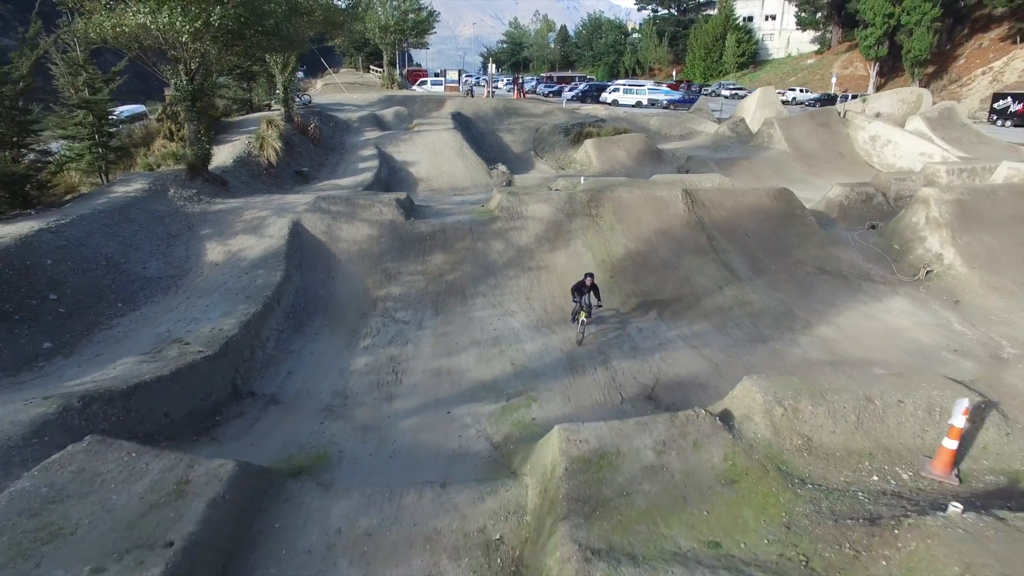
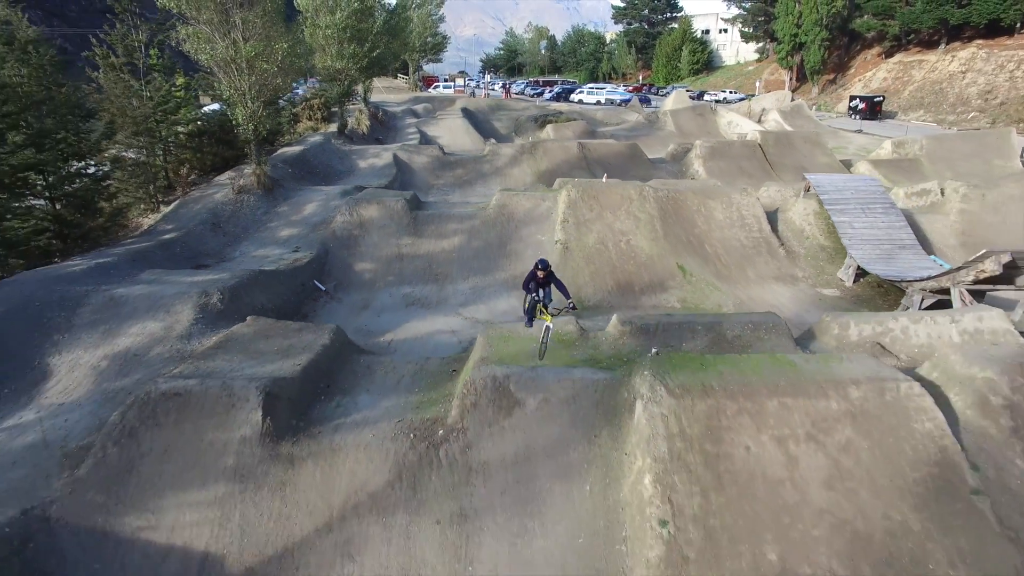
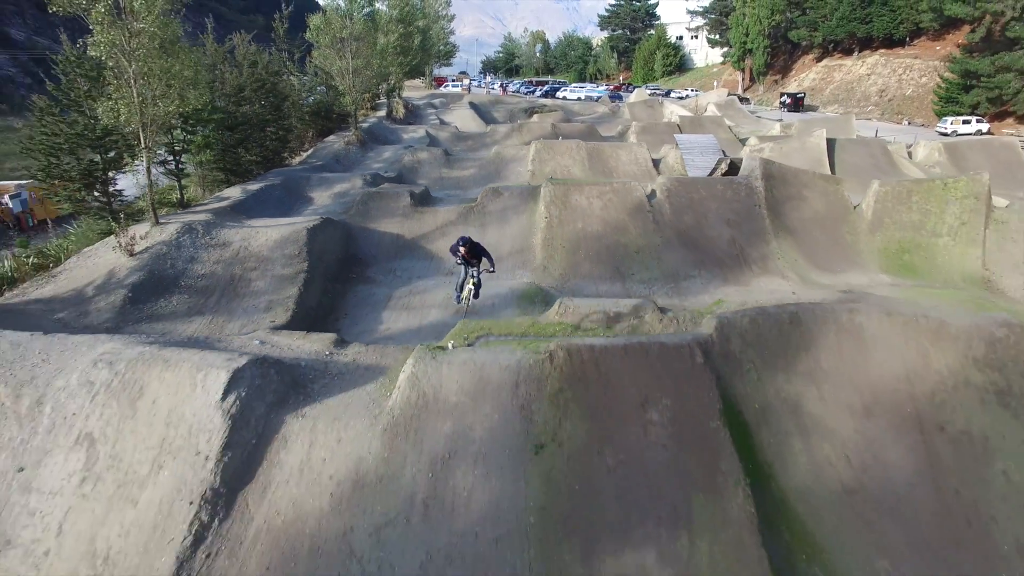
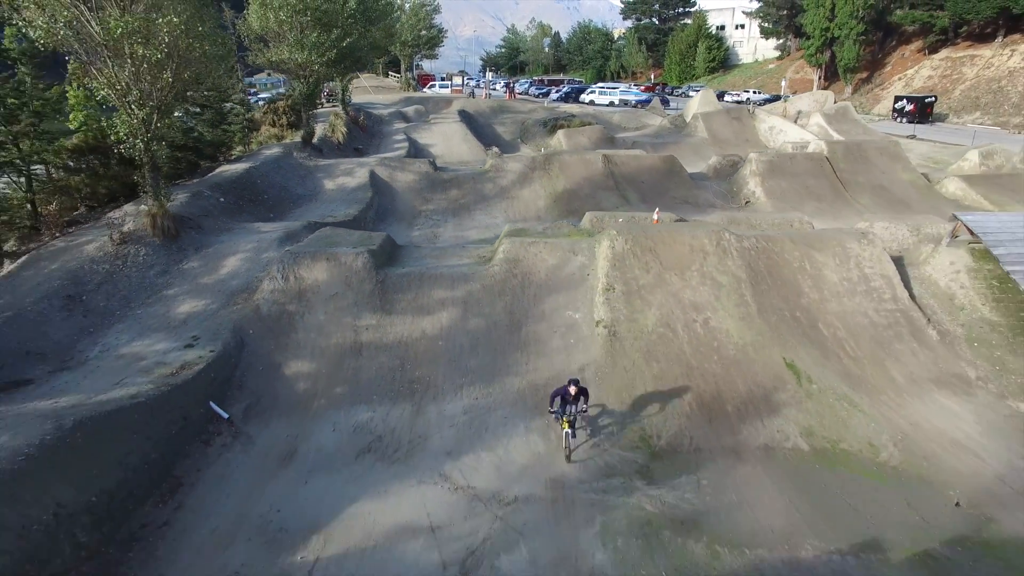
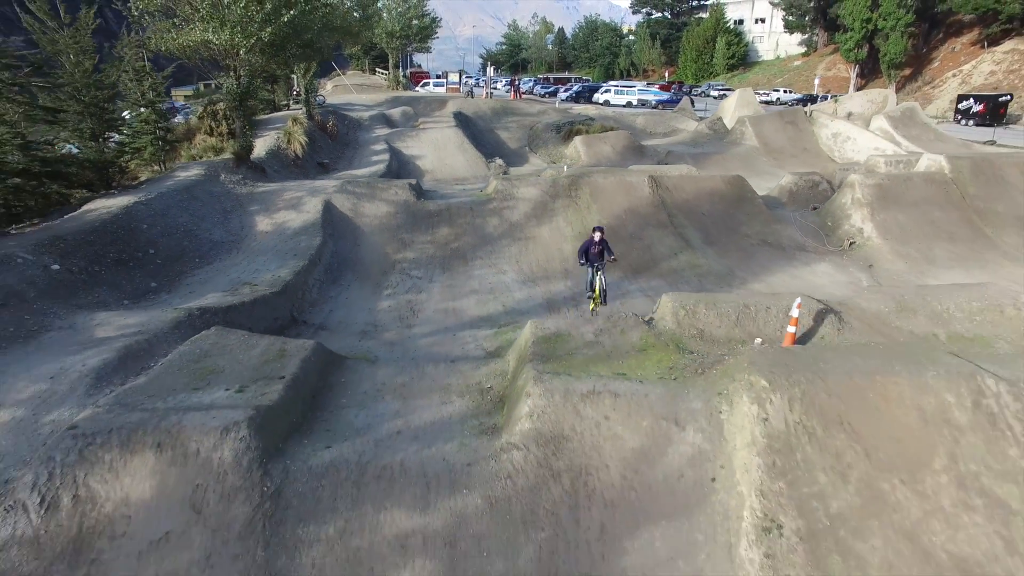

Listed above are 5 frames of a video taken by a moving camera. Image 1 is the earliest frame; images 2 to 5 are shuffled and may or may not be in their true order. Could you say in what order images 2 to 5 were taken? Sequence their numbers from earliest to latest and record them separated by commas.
5, 4, 2, 3
